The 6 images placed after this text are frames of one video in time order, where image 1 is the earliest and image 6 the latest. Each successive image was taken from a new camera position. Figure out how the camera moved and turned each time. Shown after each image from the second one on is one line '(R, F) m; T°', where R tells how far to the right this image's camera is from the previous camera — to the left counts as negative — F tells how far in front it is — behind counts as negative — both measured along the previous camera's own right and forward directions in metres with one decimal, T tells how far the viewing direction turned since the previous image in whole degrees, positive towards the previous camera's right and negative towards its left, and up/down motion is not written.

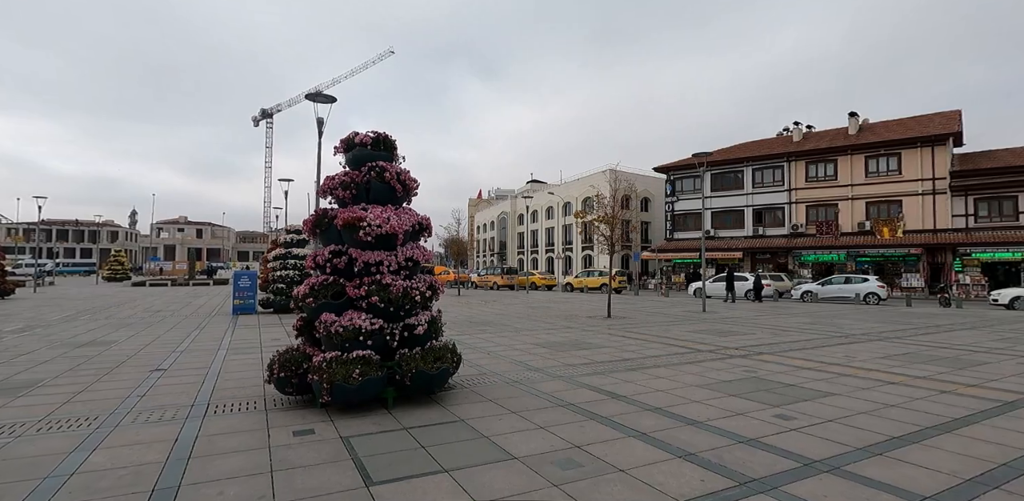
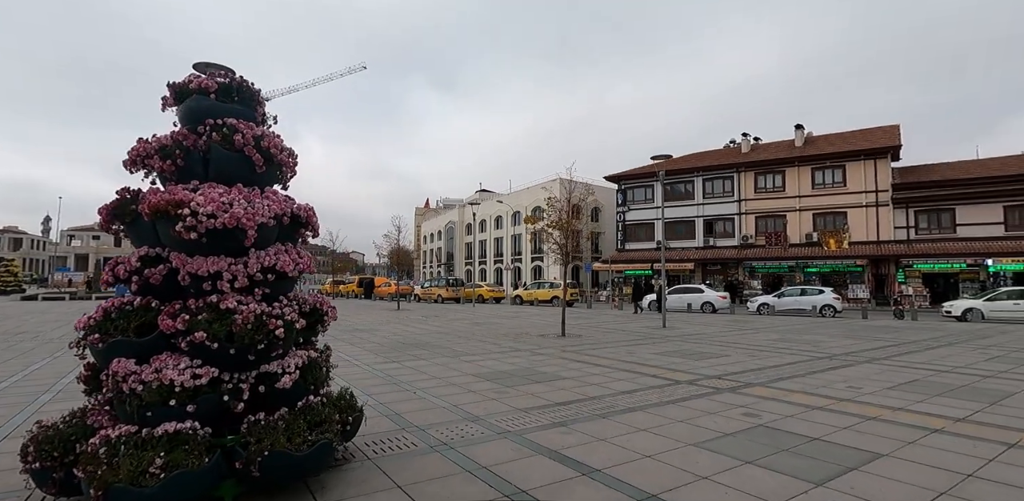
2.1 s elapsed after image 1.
(+0.2, +2.2) m; +6°
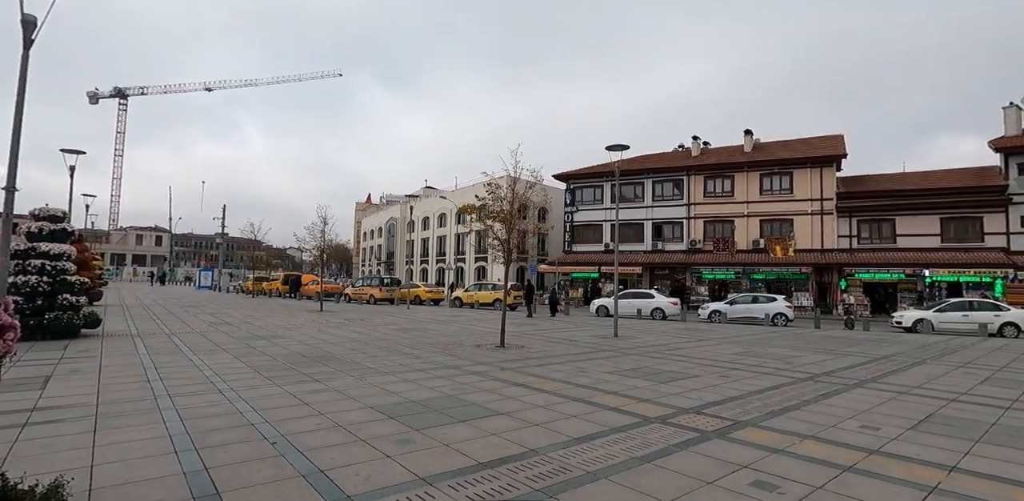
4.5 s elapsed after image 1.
(+0.4, +2.3) m; +6°
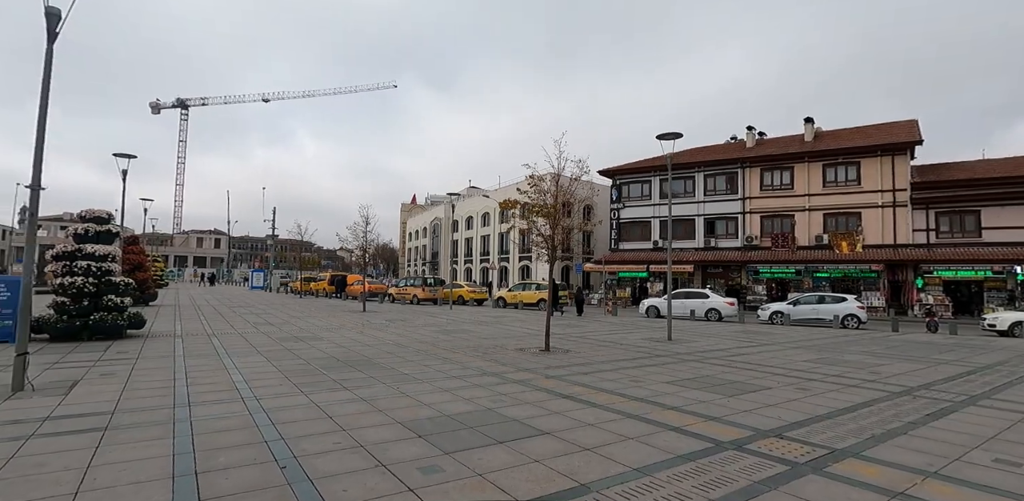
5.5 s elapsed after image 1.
(0.0, +0.9) m; -5°
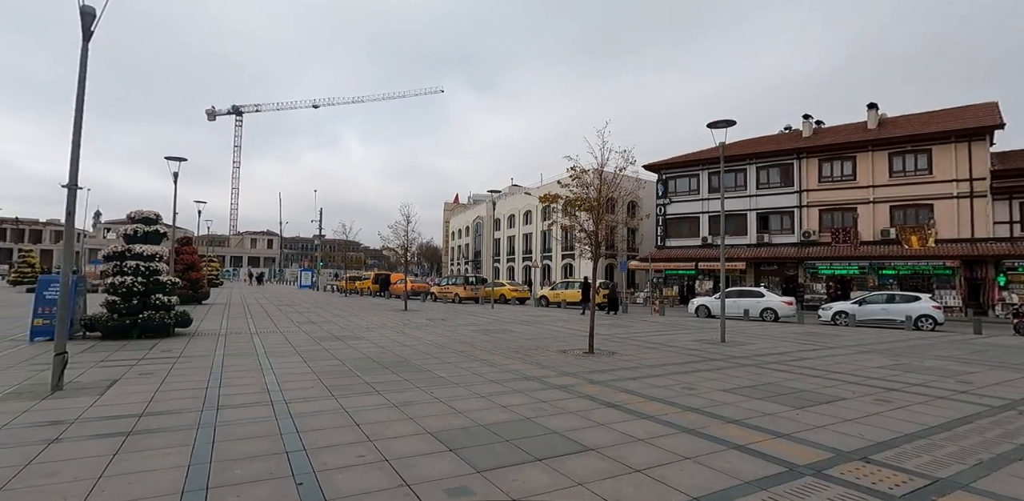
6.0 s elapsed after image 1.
(0.0, +0.6) m; -5°
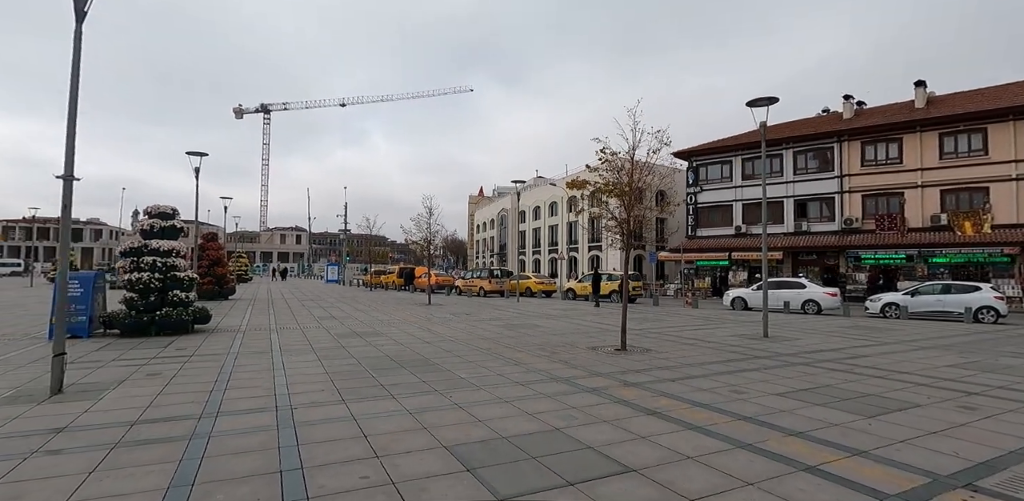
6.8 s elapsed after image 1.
(0.0, +0.7) m; -3°
